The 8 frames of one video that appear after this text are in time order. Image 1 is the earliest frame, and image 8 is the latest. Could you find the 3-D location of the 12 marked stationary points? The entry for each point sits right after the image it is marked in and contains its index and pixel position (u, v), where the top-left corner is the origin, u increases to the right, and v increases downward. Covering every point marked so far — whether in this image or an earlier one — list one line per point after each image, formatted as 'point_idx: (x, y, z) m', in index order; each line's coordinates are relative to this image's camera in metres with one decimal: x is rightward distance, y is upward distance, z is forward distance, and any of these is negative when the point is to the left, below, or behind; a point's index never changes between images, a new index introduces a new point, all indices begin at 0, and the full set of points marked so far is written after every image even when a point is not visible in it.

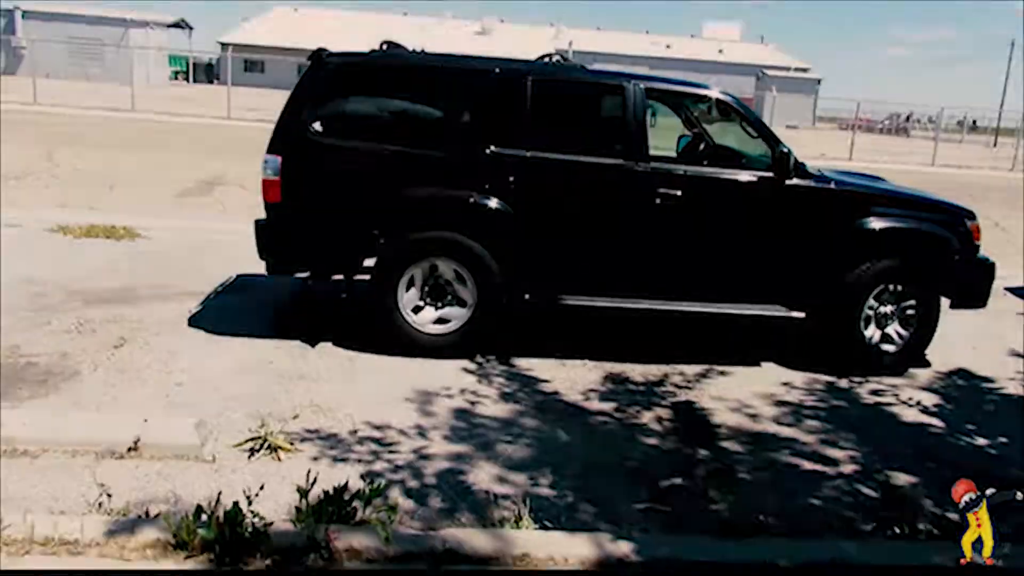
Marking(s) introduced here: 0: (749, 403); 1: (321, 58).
0: (+1.6, -0.7, +5.5) m
1: (-1.3, +1.6, +5.9) m
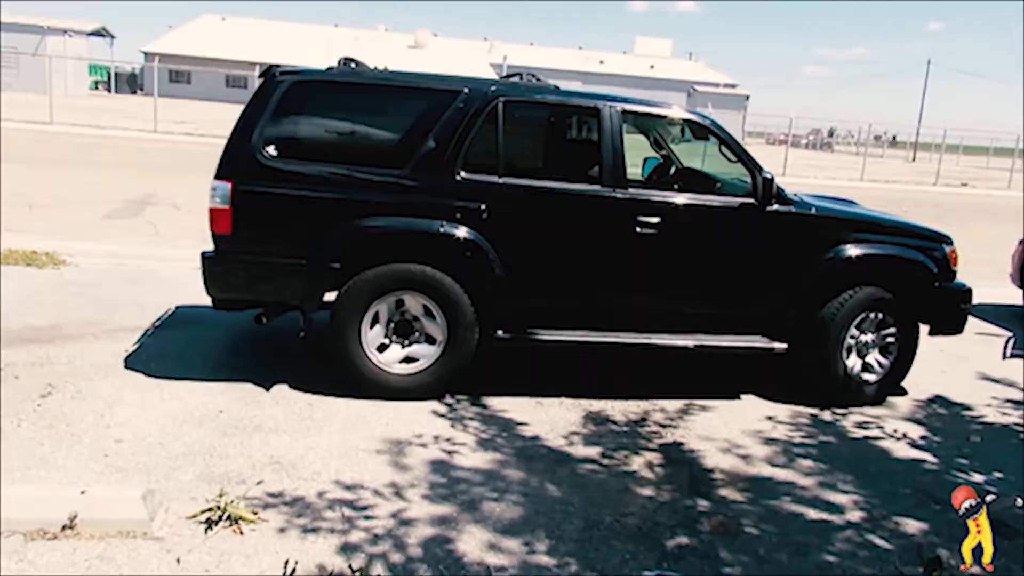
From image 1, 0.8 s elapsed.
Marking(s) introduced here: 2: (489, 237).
0: (+1.4, -1.0, +5.2) m
1: (-1.6, +1.4, +5.5) m
2: (-0.1, +0.3, +5.4) m
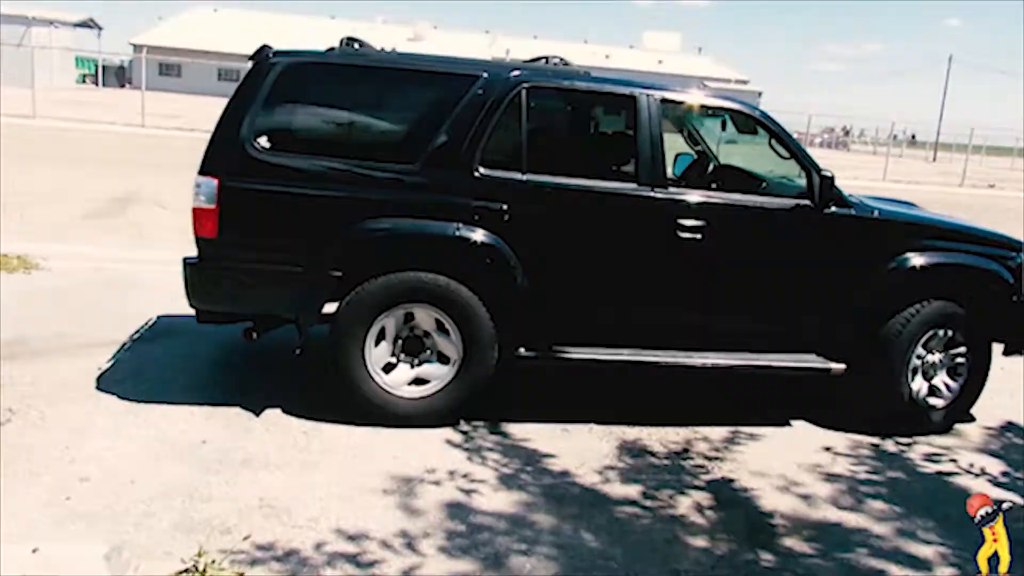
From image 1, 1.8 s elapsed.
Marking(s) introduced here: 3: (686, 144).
0: (+1.5, -1.0, +4.5) m
1: (-1.4, +1.3, +4.8) m
2: (0.0, +0.3, +4.8) m
3: (+1.1, +0.9, +5.3) m
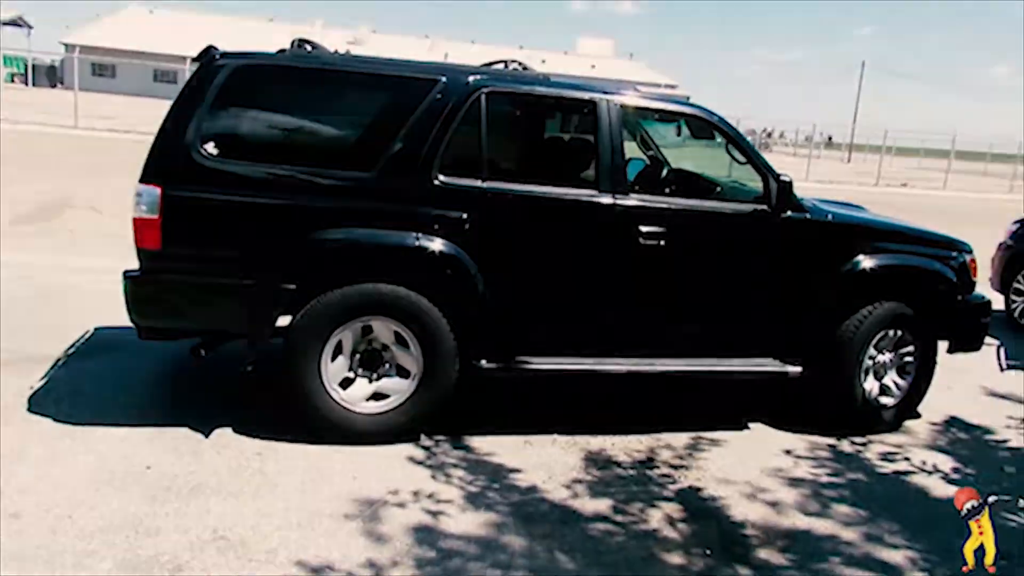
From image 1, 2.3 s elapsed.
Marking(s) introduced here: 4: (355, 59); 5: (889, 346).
0: (+1.3, -1.1, +4.5) m
1: (-1.6, +1.3, +4.6) m
2: (-0.2, +0.2, +4.6) m
3: (+0.8, +0.9, +5.2) m
4: (-0.9, +1.3, +4.7) m
5: (+2.5, -0.4, +5.5) m
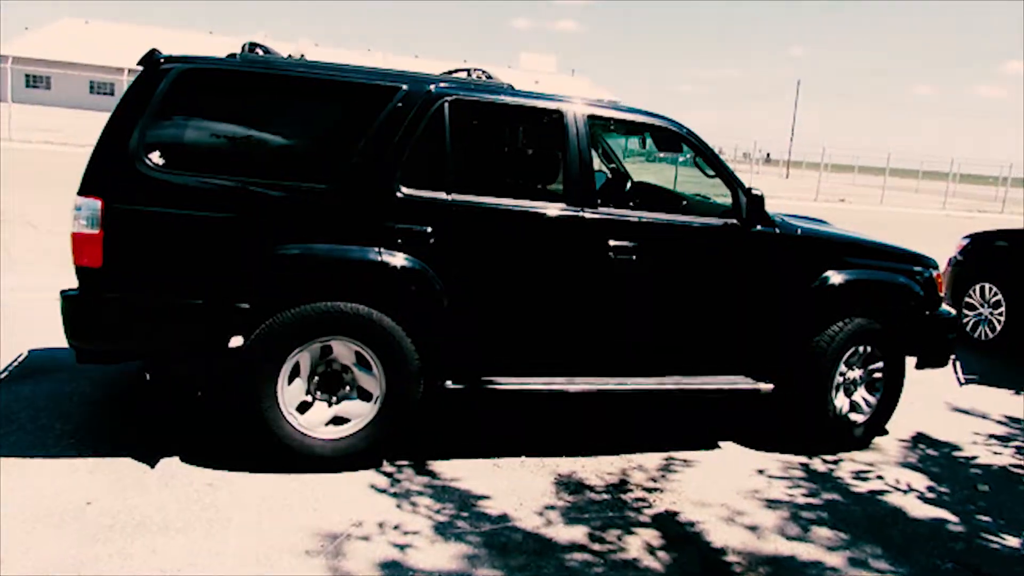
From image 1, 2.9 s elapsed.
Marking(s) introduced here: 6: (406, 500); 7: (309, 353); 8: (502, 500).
0: (+1.2, -1.1, +4.4) m
1: (-1.8, +1.2, +4.3) m
2: (-0.4, +0.1, +4.4) m
3: (+0.6, +0.8, +5.1) m
4: (-1.1, +1.2, +4.4) m
5: (+2.2, -0.5, +5.4) m
6: (-0.5, -1.0, +4.1) m
7: (-1.0, -0.3, +4.3) m
8: (0.0, -1.1, +4.2) m
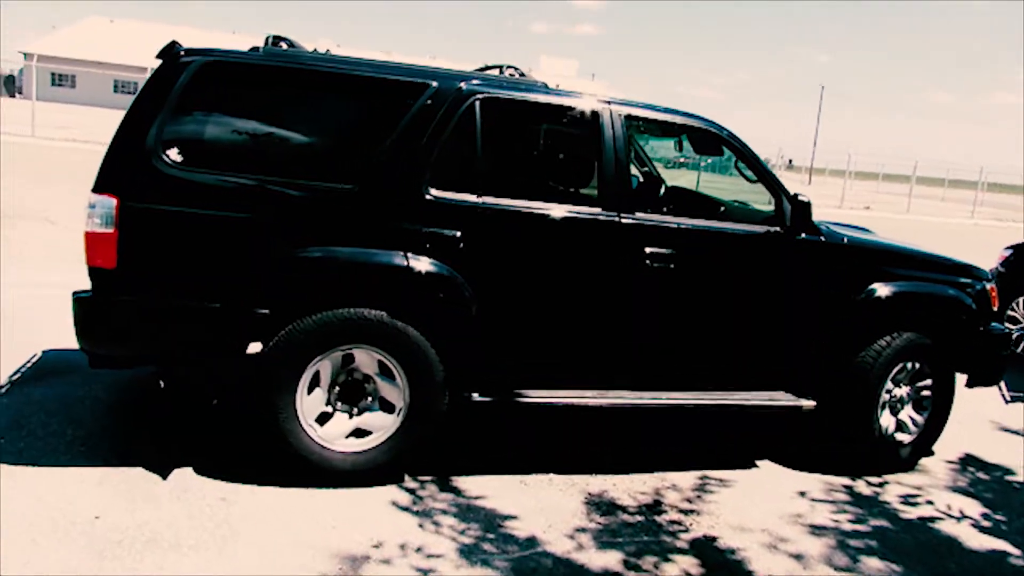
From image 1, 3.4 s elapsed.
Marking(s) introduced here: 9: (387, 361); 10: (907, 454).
0: (+1.3, -1.2, +4.1) m
1: (-1.6, +1.2, +4.1) m
2: (-0.2, +0.1, +4.2) m
3: (+0.8, +0.7, +4.9) m
4: (-0.9, +1.2, +4.2) m
5: (+2.4, -0.6, +5.1) m
6: (-0.4, -1.1, +3.9) m
7: (-0.9, -0.4, +4.1) m
8: (+0.1, -1.1, +4.0) m
9: (-0.6, -0.4, +4.1) m
10: (+2.4, -1.0, +5.1) m
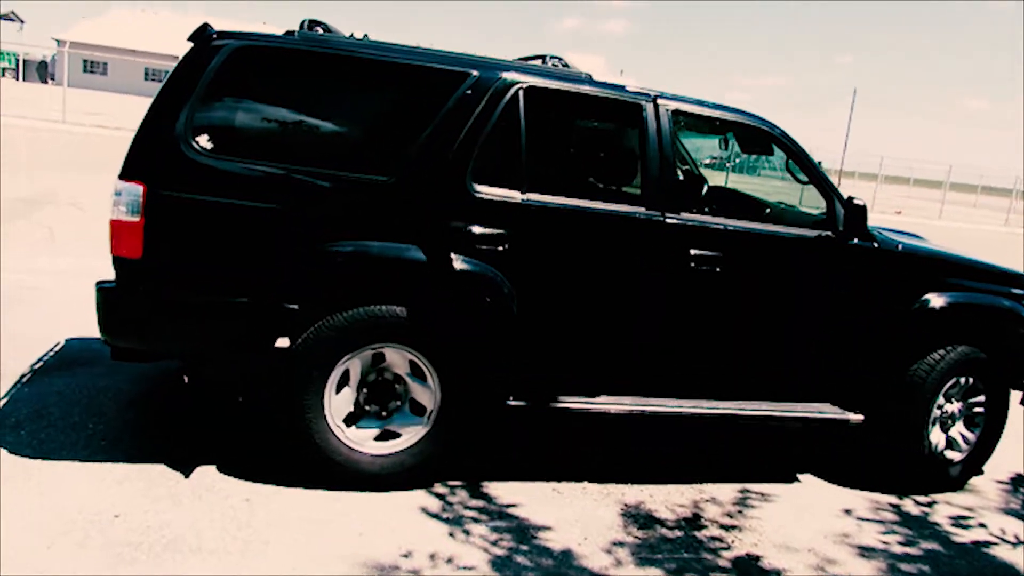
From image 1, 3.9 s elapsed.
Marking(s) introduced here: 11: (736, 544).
0: (+1.5, -1.2, +3.9) m
1: (-1.4, +1.2, +4.0) m
2: (0.0, +0.1, +4.0) m
3: (+1.0, +0.7, +4.6) m
4: (-0.7, +1.2, +4.1) m
5: (+2.6, -0.6, +4.9) m
6: (-0.2, -1.1, +3.7) m
7: (-0.7, -0.3, +3.9) m
8: (+0.2, -1.1, +3.8) m
9: (-0.4, -0.3, +3.9) m
10: (+2.6, -1.1, +4.9) m
11: (+1.0, -1.2, +3.9) m
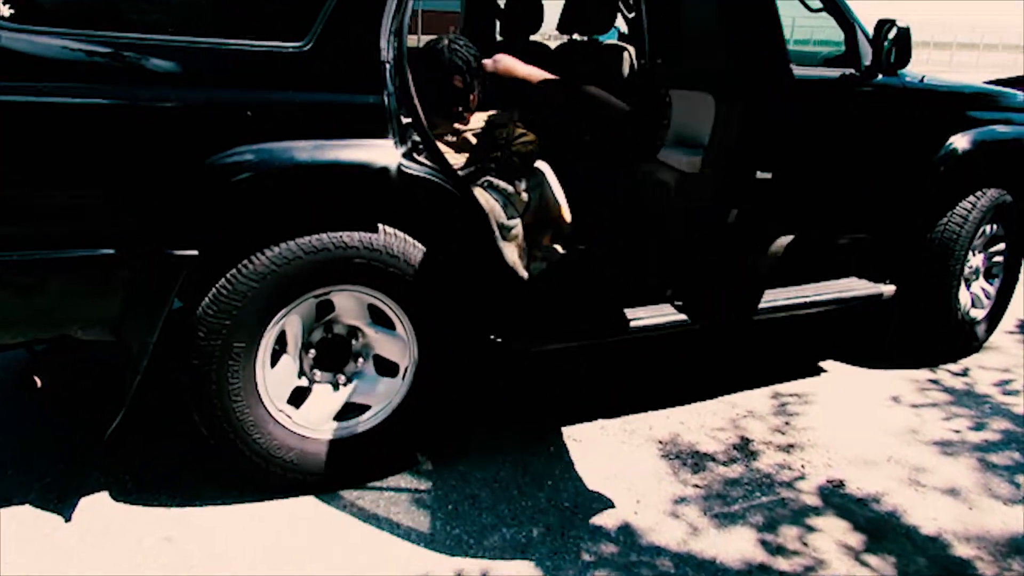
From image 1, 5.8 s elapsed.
0: (+1.5, -0.7, +3.2) m
1: (-1.6, +1.3, +2.5) m
2: (-0.1, +0.4, +2.9) m
3: (+0.7, +1.3, +3.6) m
4: (-0.9, +1.4, +2.7) m
5: (+2.4, +0.2, +4.3) m
6: (-0.1, -0.8, +2.7) m
7: (-0.7, -0.1, +2.7) m
8: (+0.3, -0.7, +2.9) m
9: (-0.4, -0.1, +2.8) m
10: (+2.4, -0.2, +4.3) m
11: (+1.1, -0.7, +3.1) m
